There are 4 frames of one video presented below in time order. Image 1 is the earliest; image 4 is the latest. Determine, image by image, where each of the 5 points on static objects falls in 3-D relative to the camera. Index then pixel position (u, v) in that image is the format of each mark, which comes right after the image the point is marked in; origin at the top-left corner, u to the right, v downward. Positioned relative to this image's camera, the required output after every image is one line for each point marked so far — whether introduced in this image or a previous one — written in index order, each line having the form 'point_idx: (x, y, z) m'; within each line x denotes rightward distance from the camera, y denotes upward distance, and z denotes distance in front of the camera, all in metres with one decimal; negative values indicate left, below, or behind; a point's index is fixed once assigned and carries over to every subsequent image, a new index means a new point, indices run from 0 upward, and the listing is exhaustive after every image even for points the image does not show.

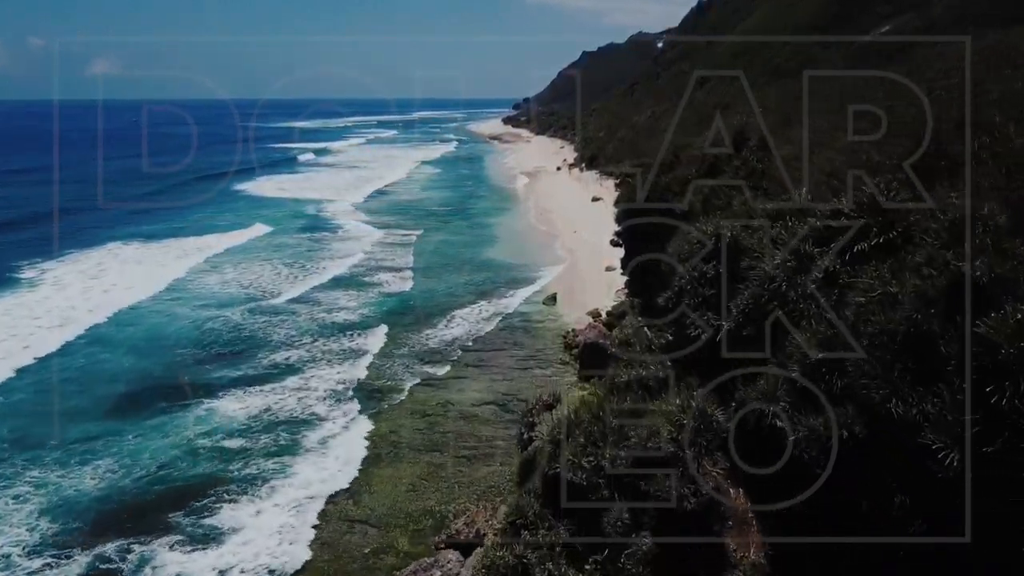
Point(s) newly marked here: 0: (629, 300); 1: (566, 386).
0: (+3.2, -0.4, +17.4) m
1: (+1.3, -2.4, +15.4) m
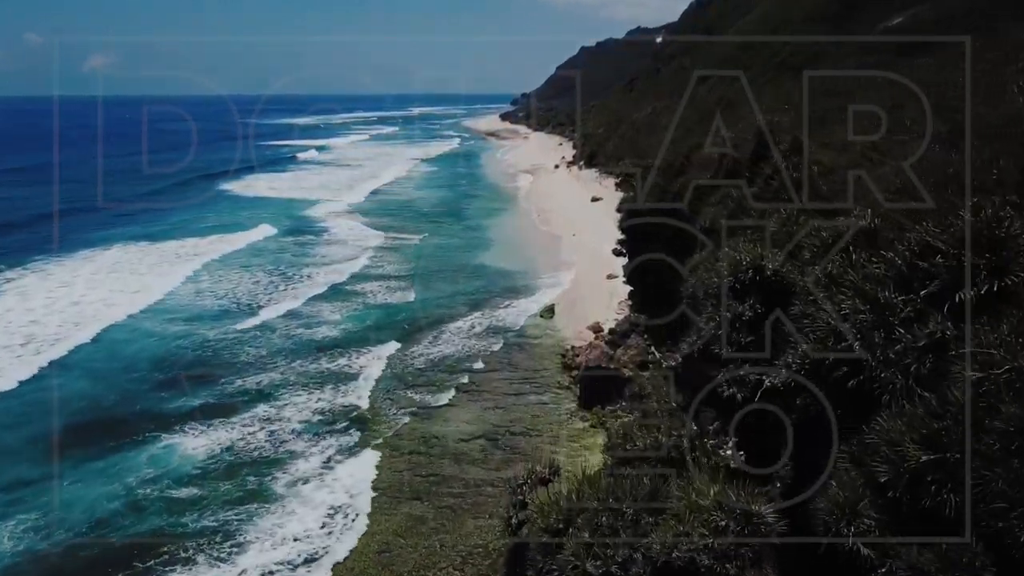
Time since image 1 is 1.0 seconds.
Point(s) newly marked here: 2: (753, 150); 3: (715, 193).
0: (+3.1, -0.8, +15.9) m
1: (+1.1, -2.8, +13.9) m
2: (+6.2, +3.7, +16.6) m
3: (+5.0, +2.4, +16.0) m
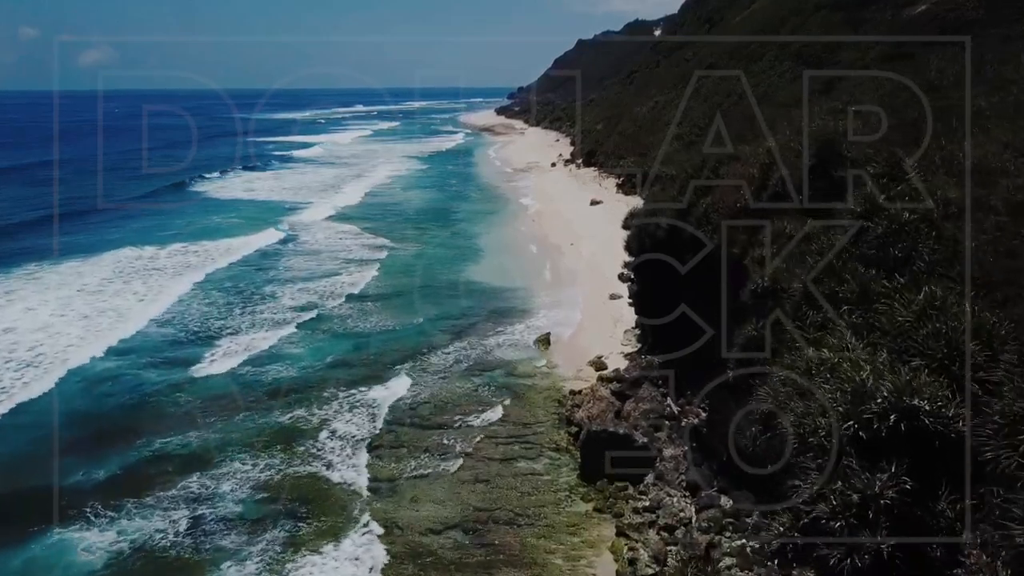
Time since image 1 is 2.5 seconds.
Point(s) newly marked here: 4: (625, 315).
0: (+2.8, -1.5, +13.1) m
1: (+0.9, -3.6, +11.1) m
2: (+5.9, +3.0, +13.9) m
3: (+4.7, +1.7, +13.2) m
4: (+3.3, -0.8, +18.7) m
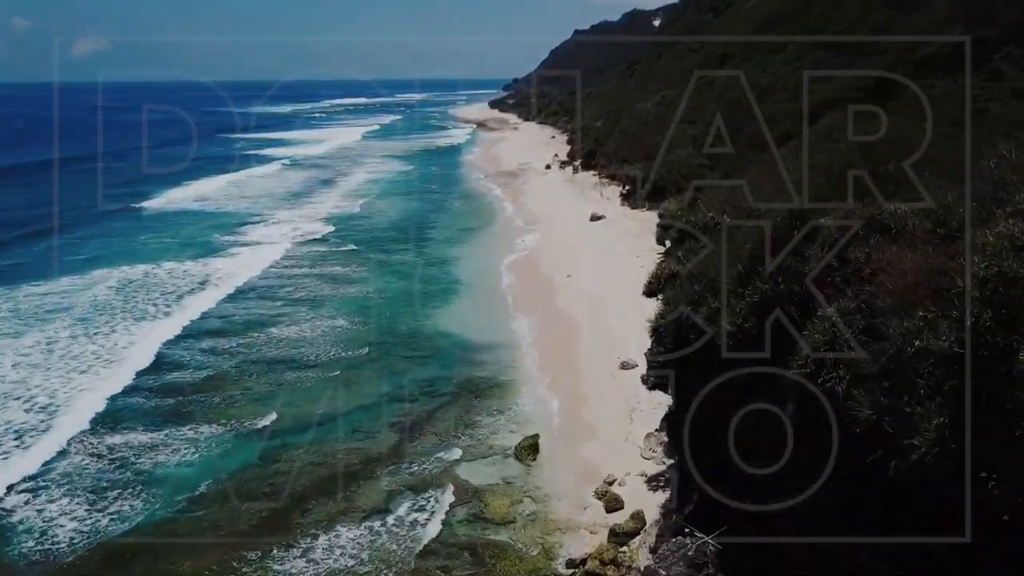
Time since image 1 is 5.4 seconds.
0: (+2.3, -3.2, +7.9) m
1: (+0.4, -5.3, +5.9) m
2: (+5.4, +1.3, +8.6) m
3: (+4.2, 0.0, +8.0) m
4: (+2.8, -2.4, +13.5) m
